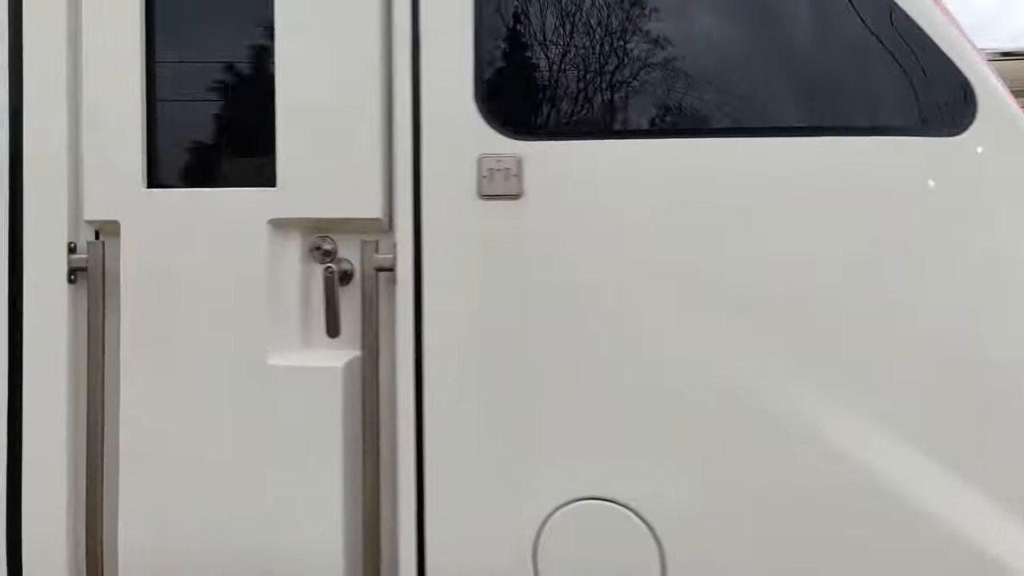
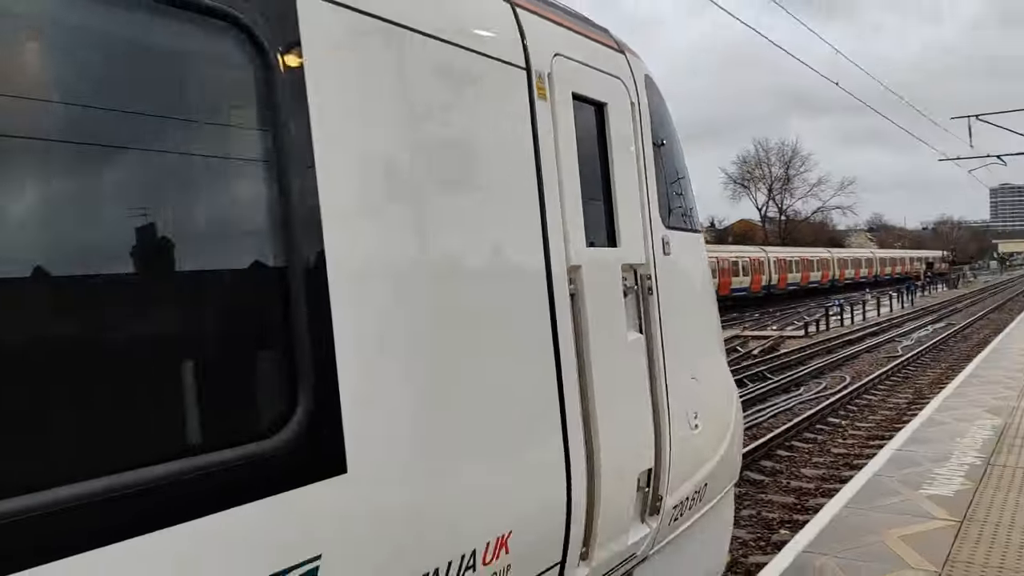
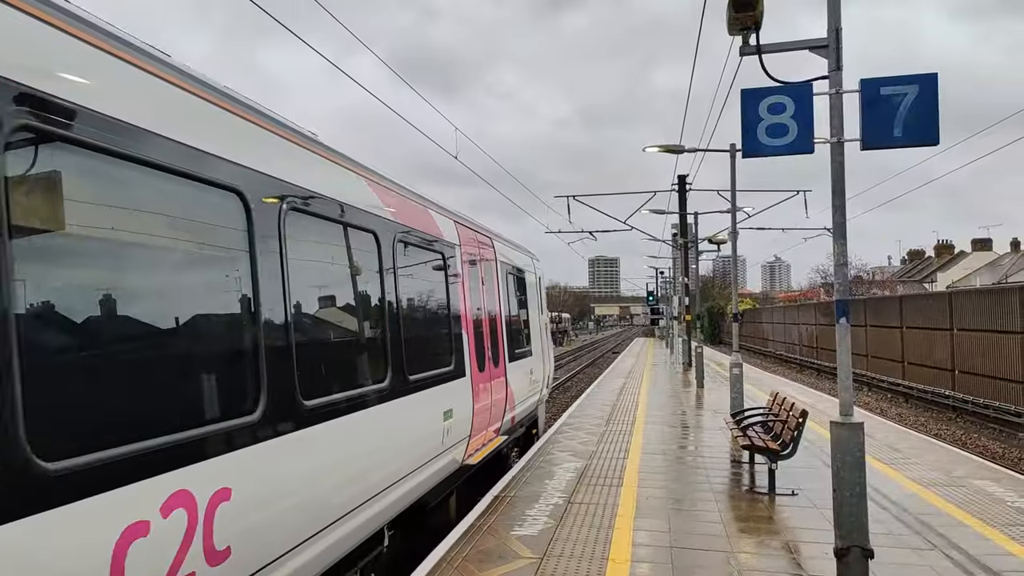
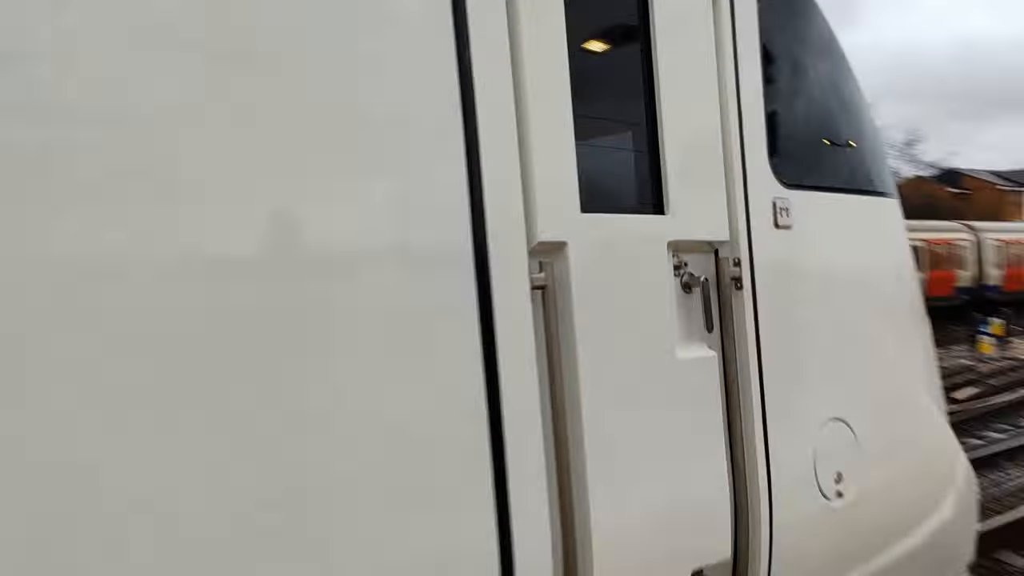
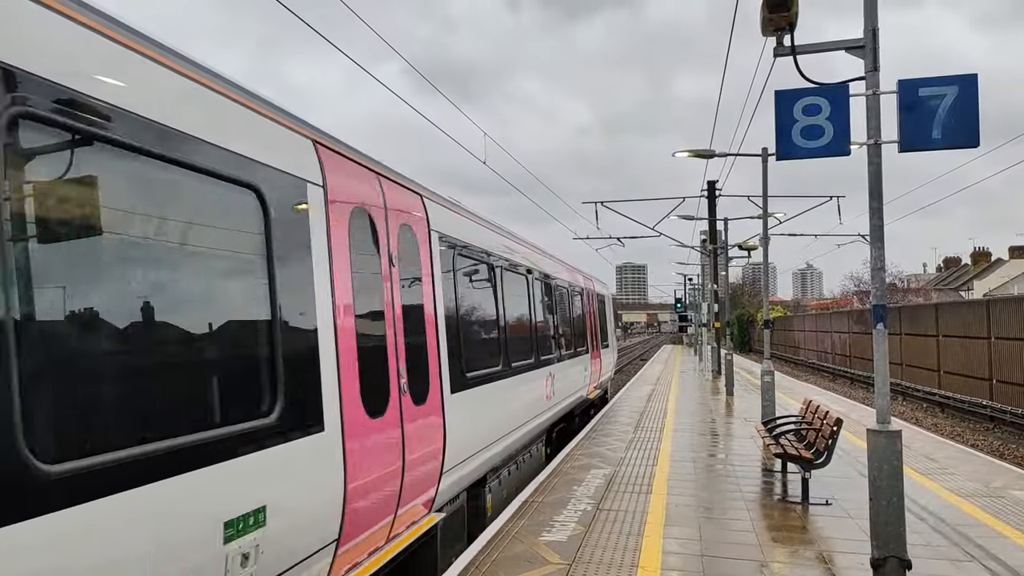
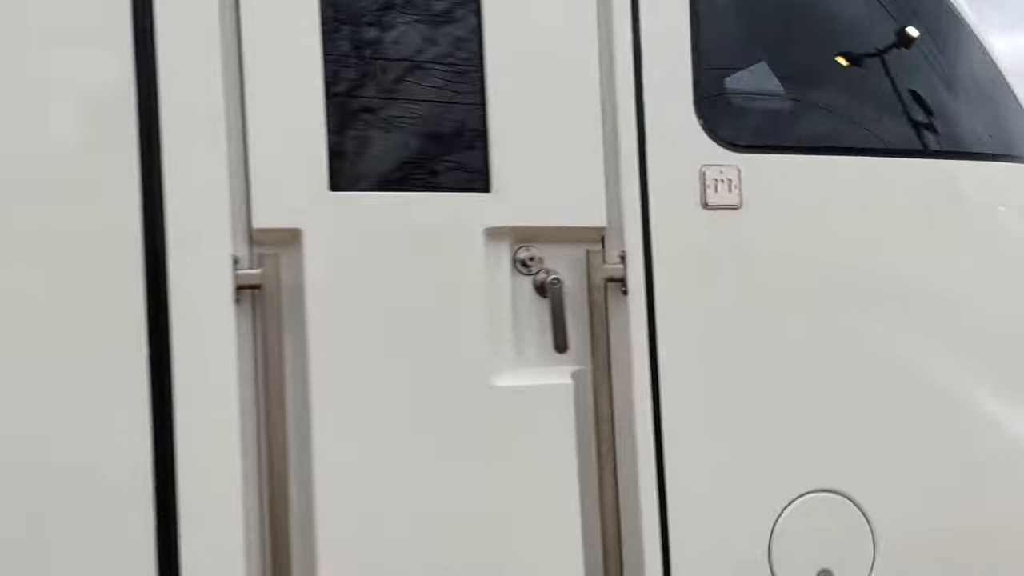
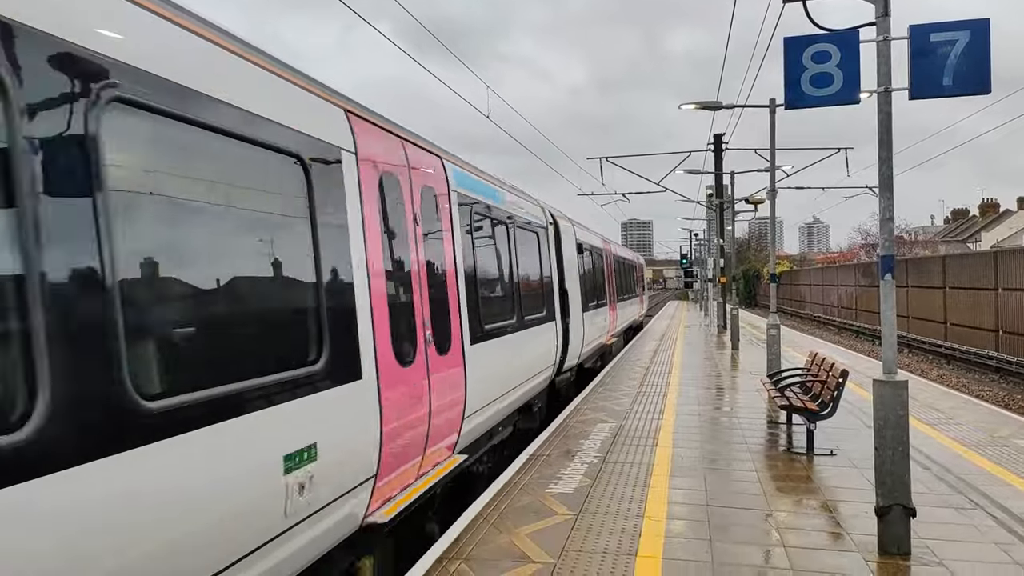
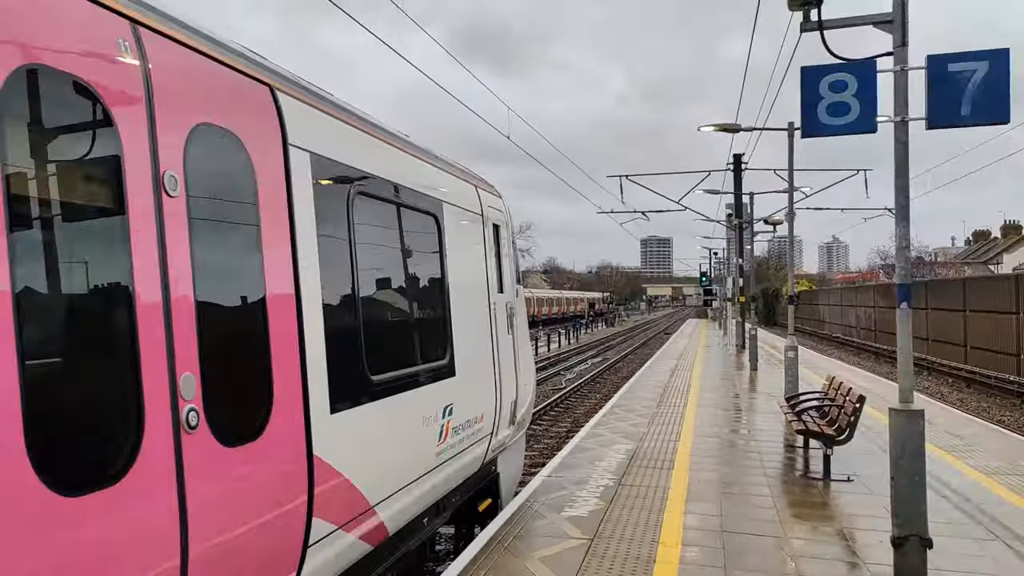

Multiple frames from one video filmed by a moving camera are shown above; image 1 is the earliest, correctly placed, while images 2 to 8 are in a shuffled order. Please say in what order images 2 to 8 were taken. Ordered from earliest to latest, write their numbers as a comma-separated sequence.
6, 4, 2, 8, 3, 5, 7
